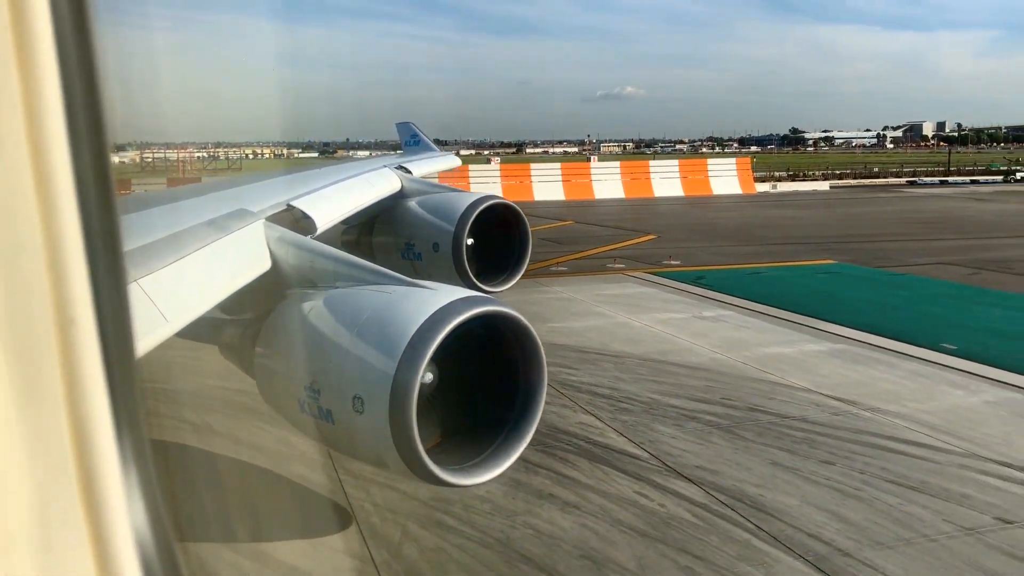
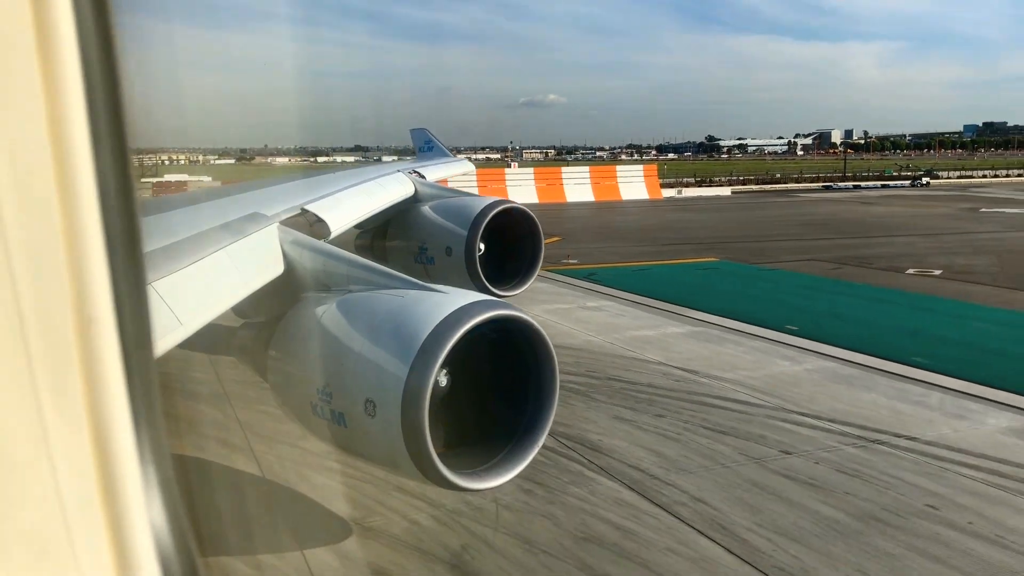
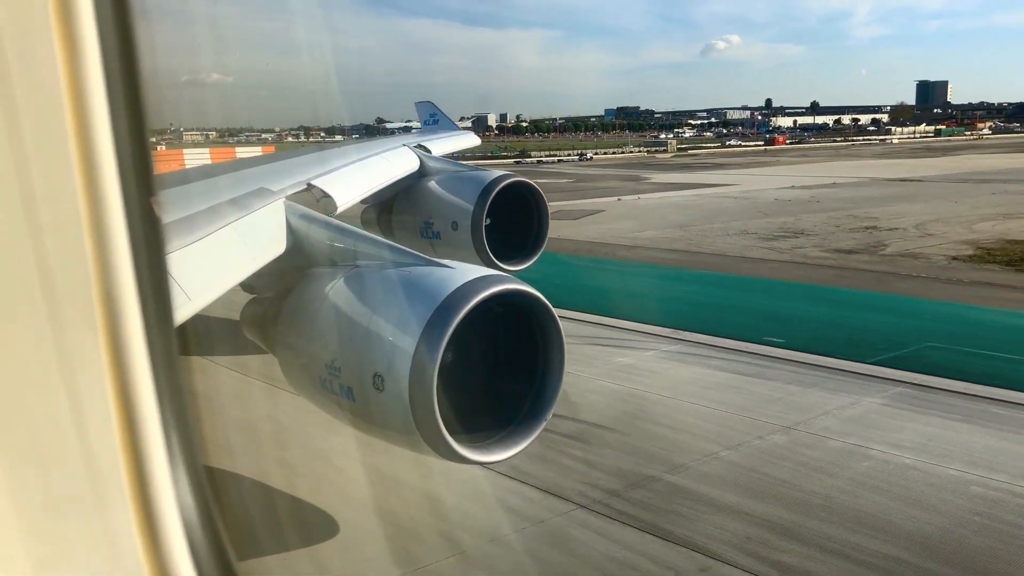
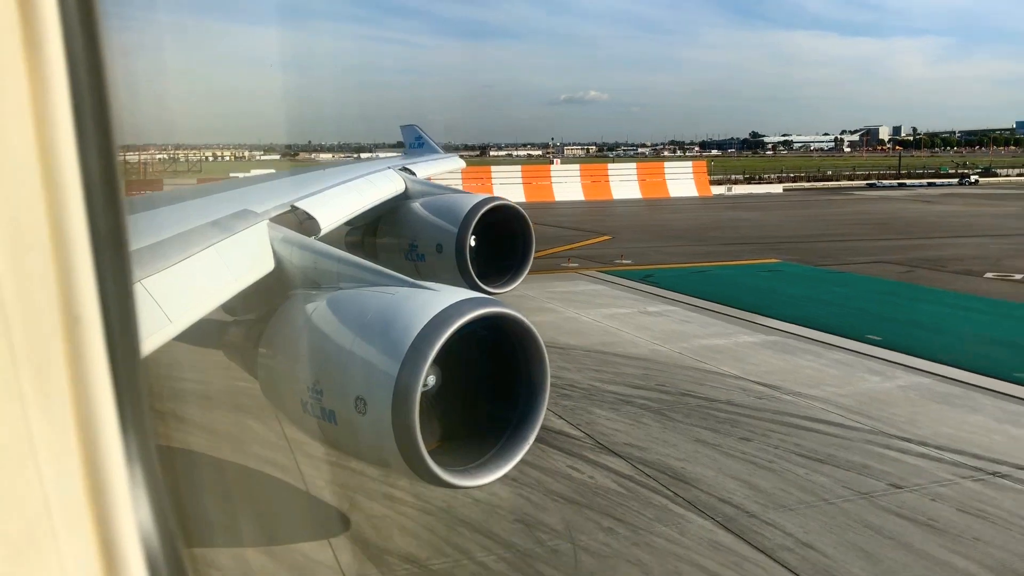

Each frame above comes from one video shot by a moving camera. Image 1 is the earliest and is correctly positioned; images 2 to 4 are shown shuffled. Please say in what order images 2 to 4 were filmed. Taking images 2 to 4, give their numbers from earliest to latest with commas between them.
4, 2, 3
